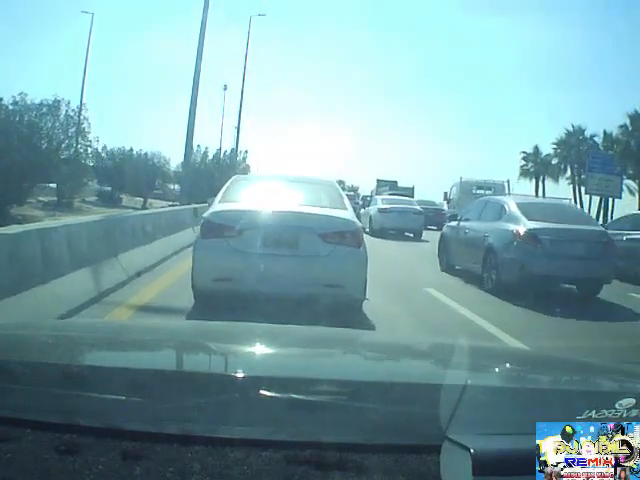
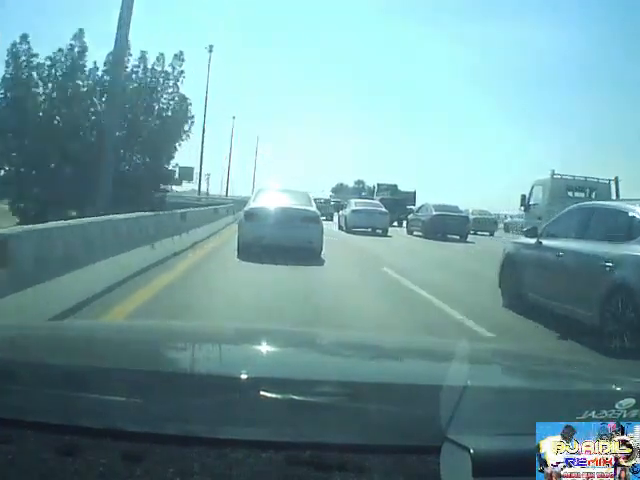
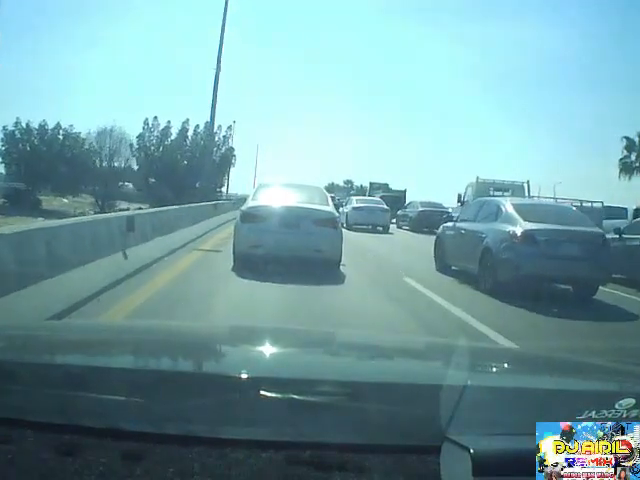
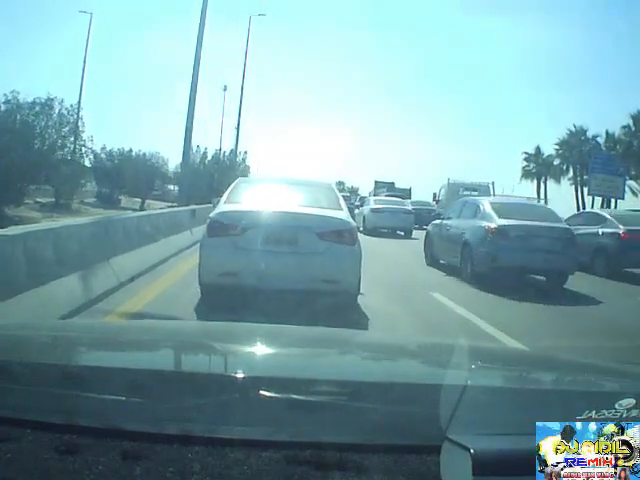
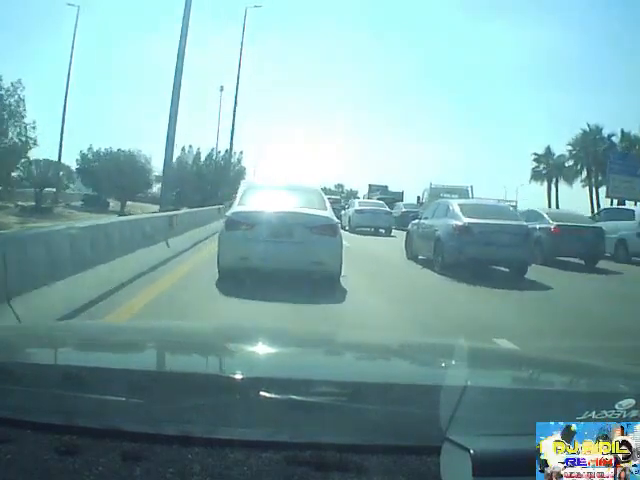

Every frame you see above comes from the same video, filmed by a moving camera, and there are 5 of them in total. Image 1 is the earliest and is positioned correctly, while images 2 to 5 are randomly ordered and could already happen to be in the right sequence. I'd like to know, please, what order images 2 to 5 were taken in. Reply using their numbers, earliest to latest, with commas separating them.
4, 5, 3, 2
